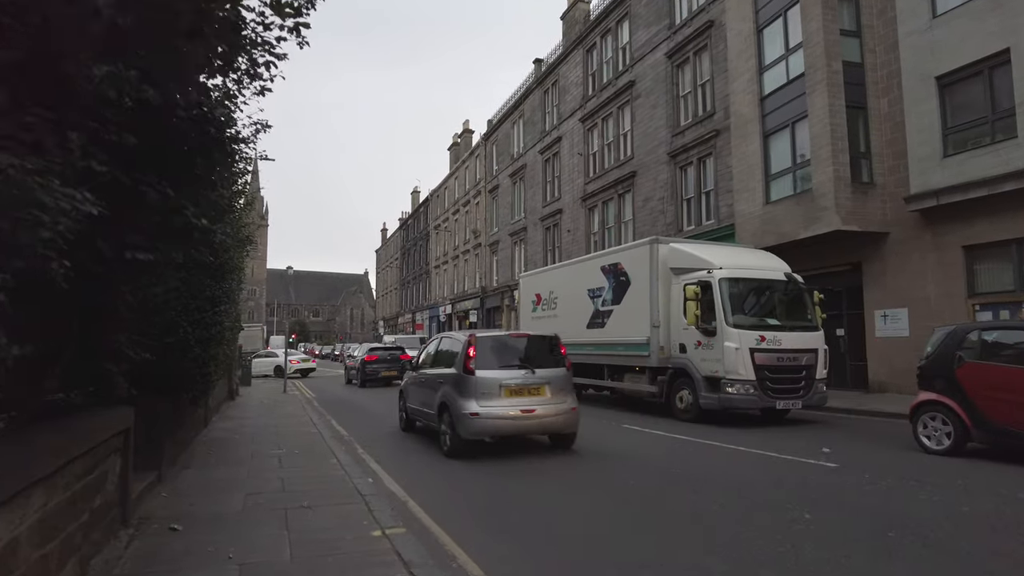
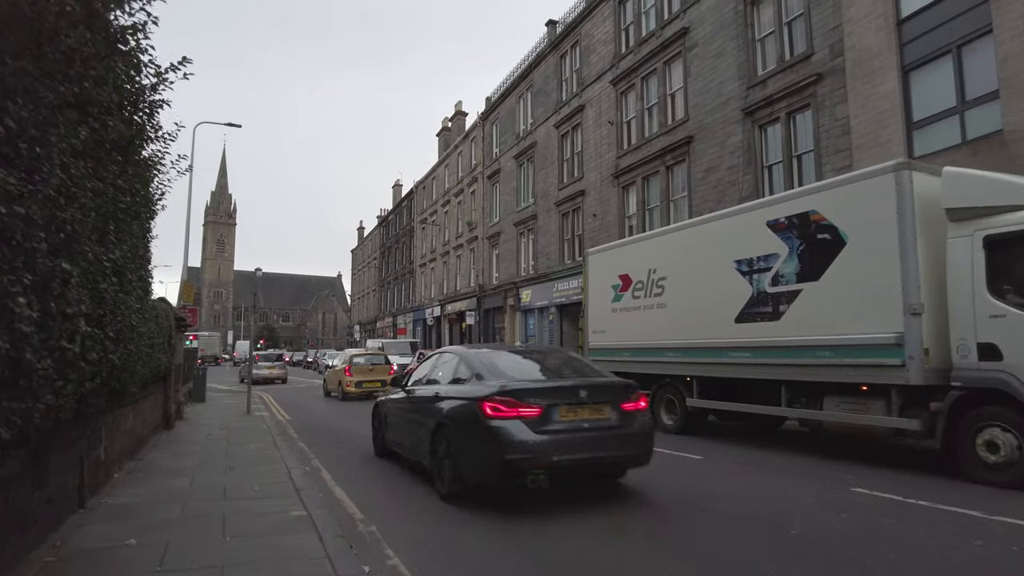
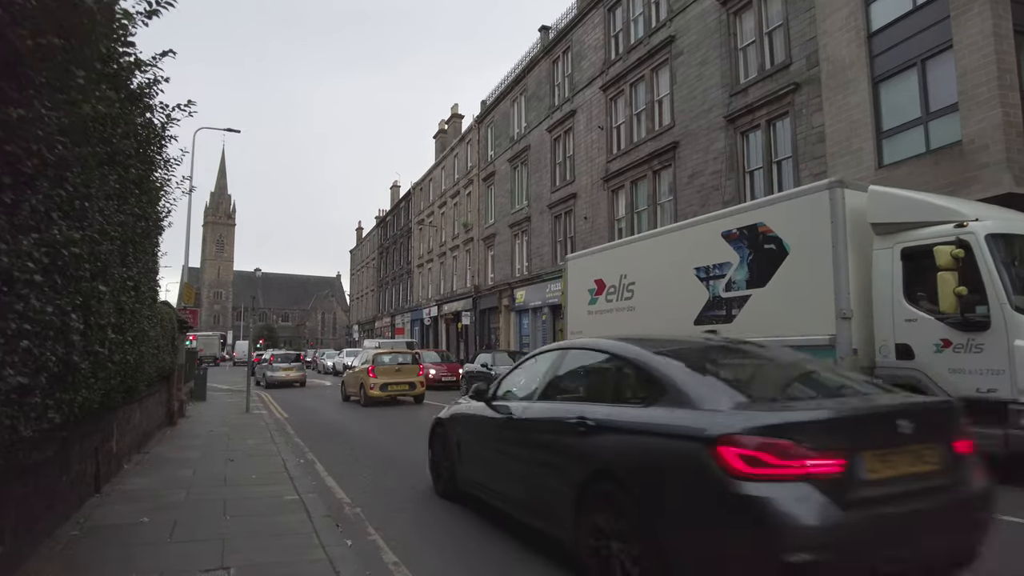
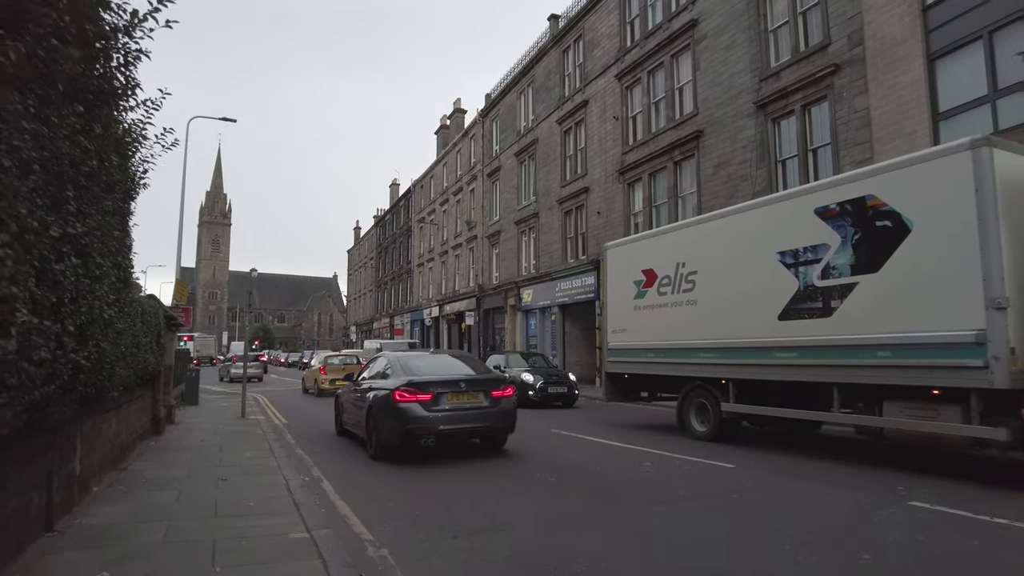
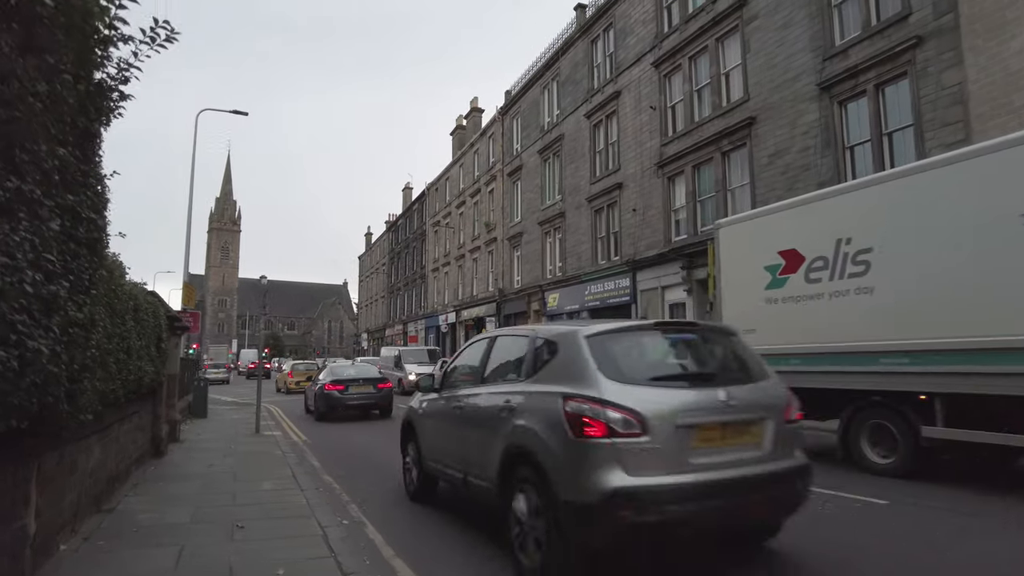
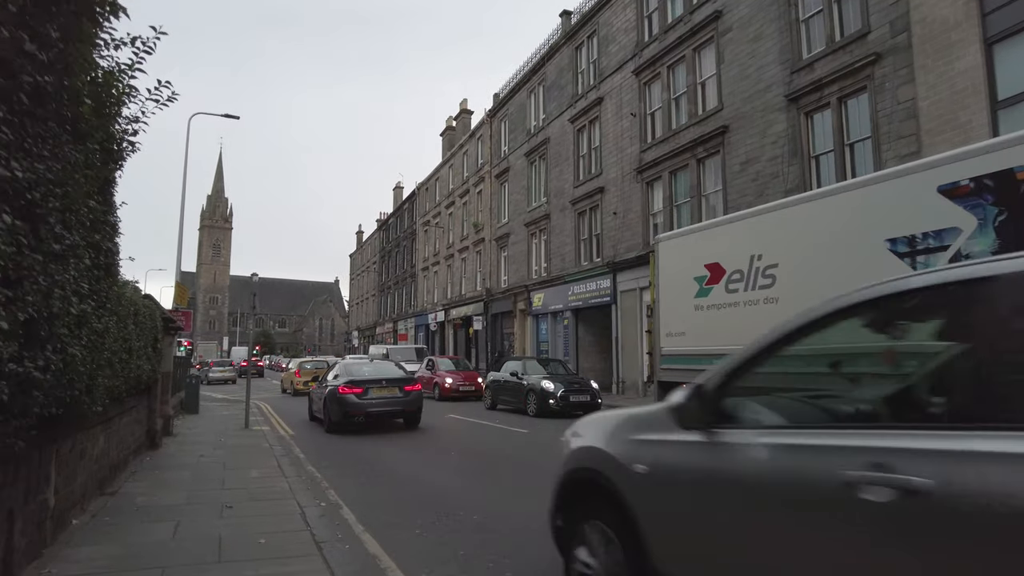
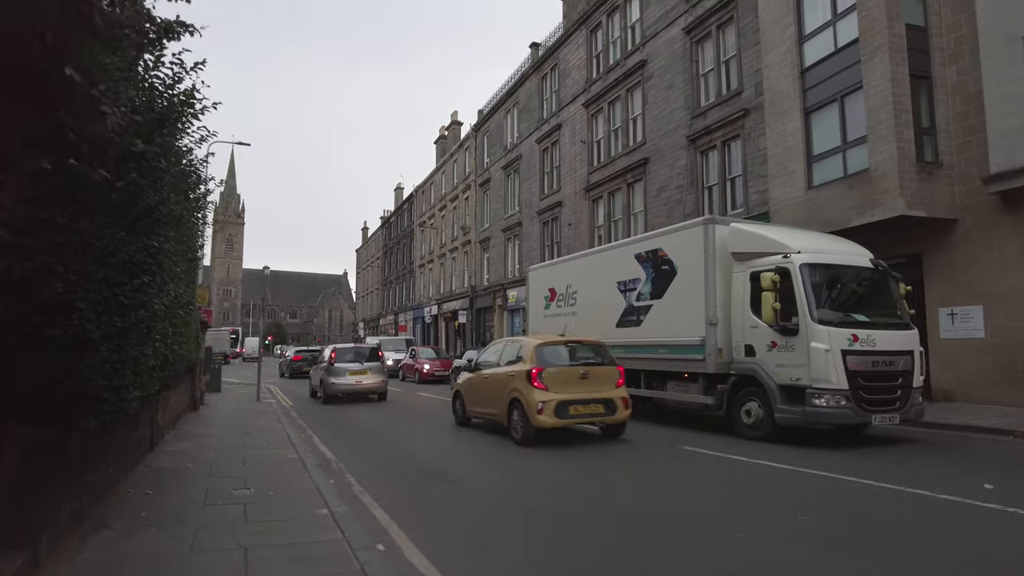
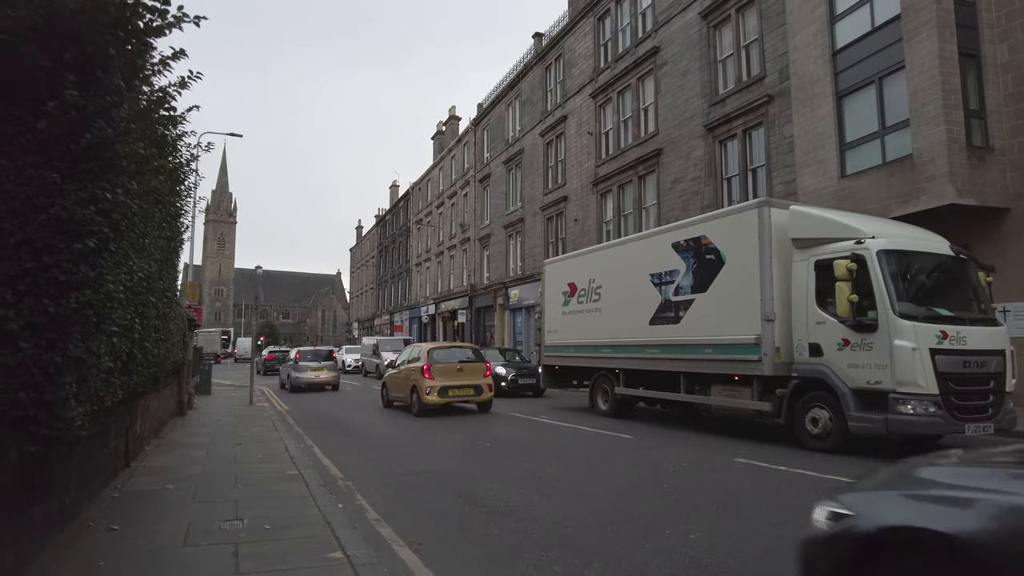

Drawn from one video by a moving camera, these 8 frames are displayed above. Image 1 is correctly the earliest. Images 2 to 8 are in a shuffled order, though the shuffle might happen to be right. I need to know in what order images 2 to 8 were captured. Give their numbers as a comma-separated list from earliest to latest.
7, 8, 3, 2, 4, 6, 5
